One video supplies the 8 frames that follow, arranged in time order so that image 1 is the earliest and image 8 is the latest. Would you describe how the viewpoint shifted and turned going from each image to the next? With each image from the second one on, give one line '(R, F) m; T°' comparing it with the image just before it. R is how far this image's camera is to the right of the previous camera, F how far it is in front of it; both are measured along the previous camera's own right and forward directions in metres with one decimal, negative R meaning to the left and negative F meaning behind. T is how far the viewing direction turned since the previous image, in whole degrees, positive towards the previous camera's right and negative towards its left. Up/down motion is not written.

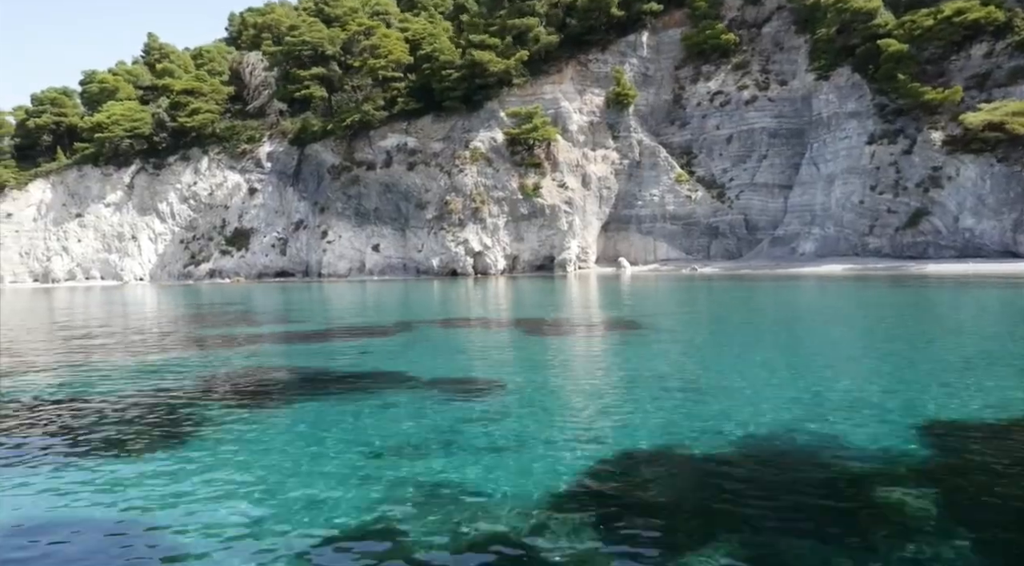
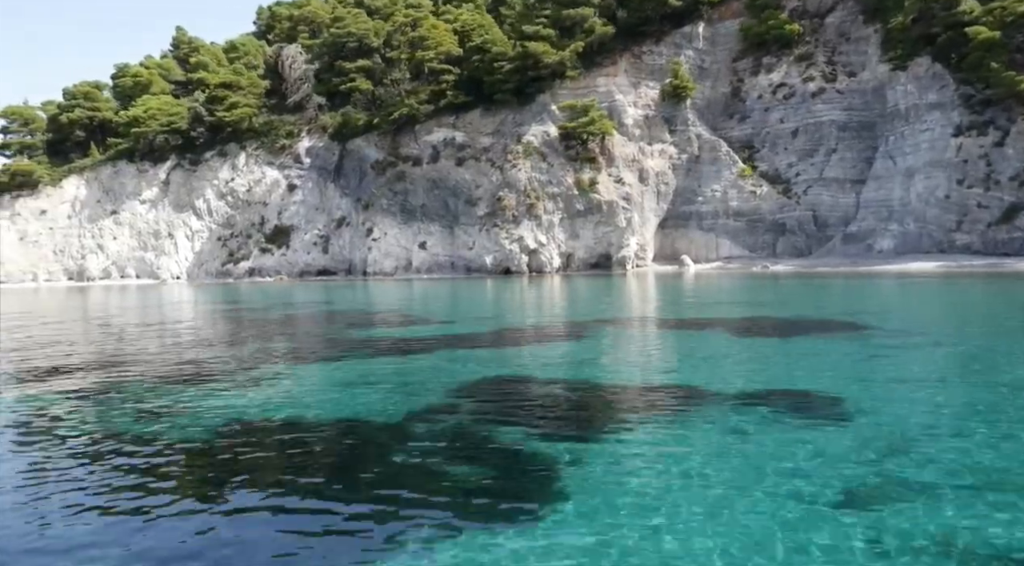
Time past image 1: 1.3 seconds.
(-2.7, +1.2) m; 0°
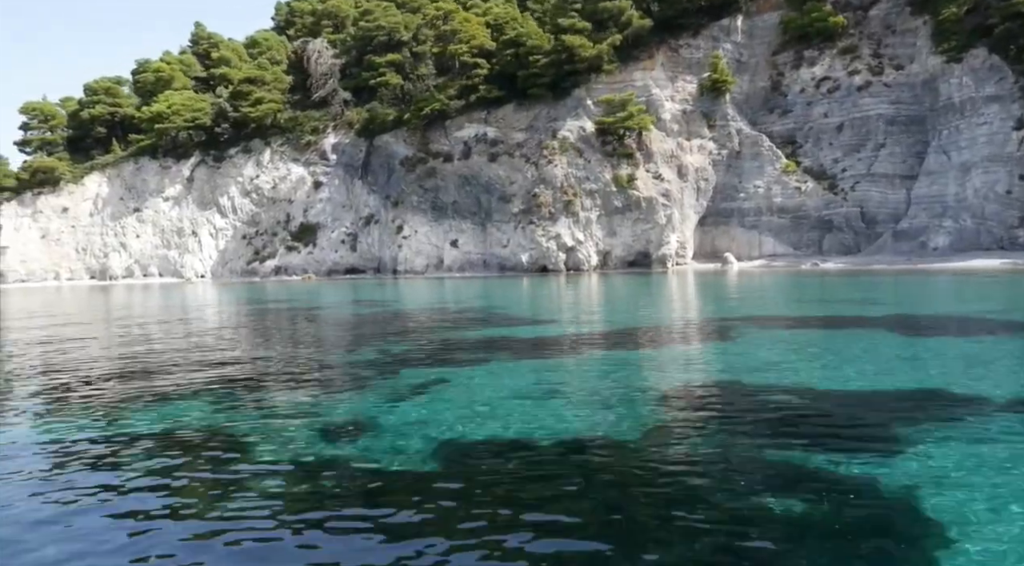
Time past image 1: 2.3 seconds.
(-1.7, +0.9) m; 0°
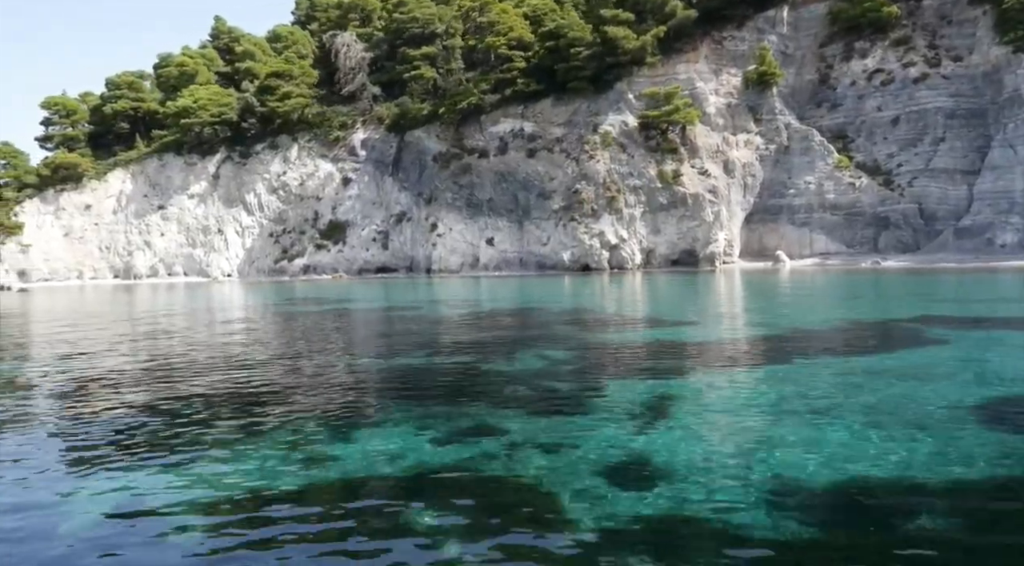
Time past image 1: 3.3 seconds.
(-1.9, +1.2) m; 0°
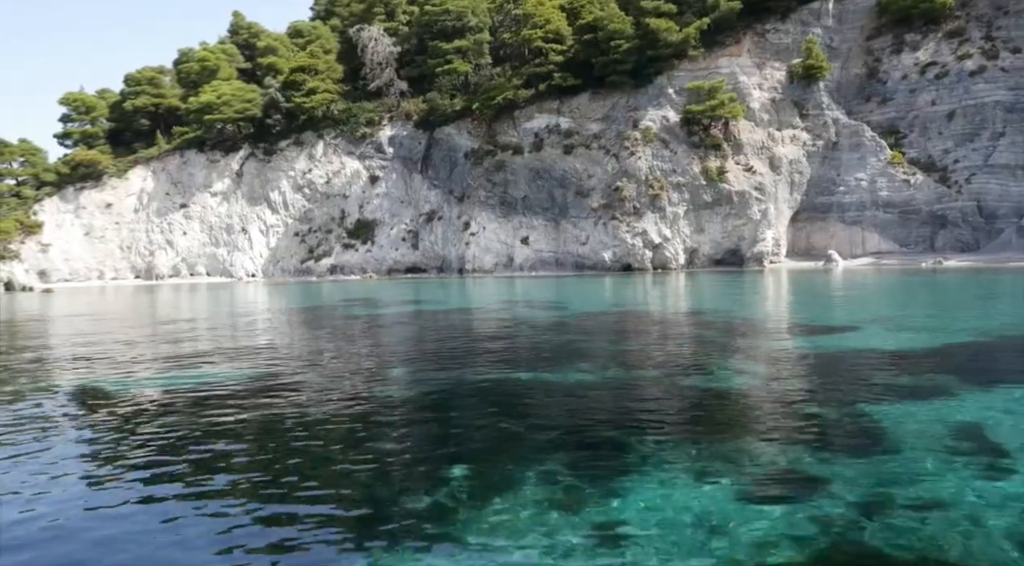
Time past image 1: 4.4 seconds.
(-1.8, +1.2) m; 0°
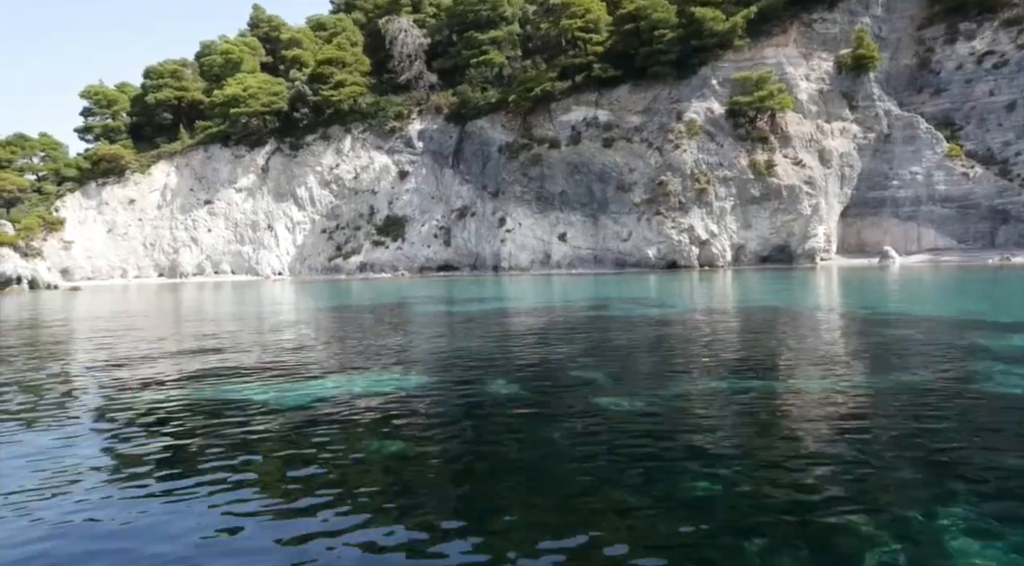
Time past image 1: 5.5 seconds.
(-1.7, +1.2) m; 0°
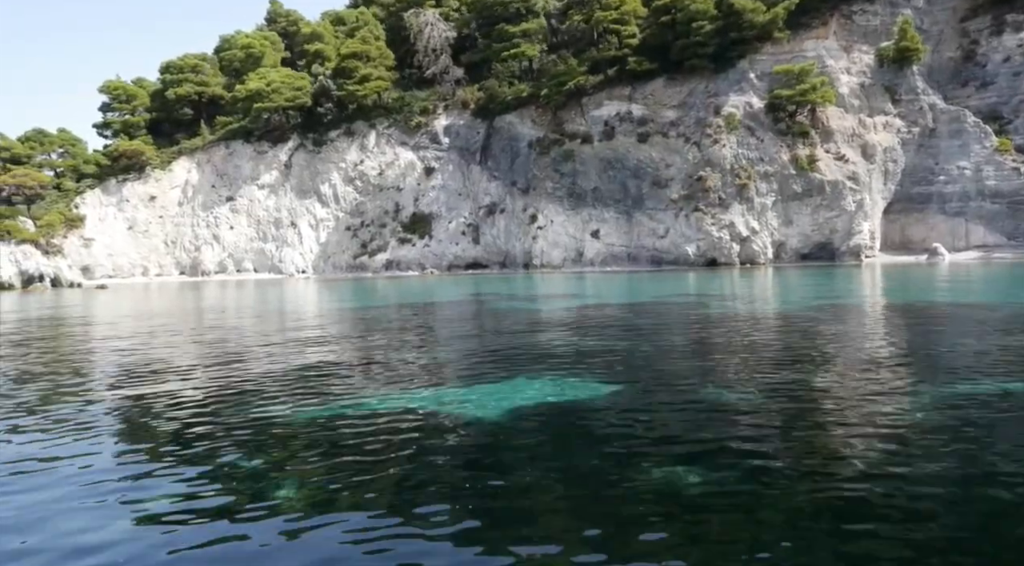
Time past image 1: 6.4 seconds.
(-1.5, +0.9) m; 0°
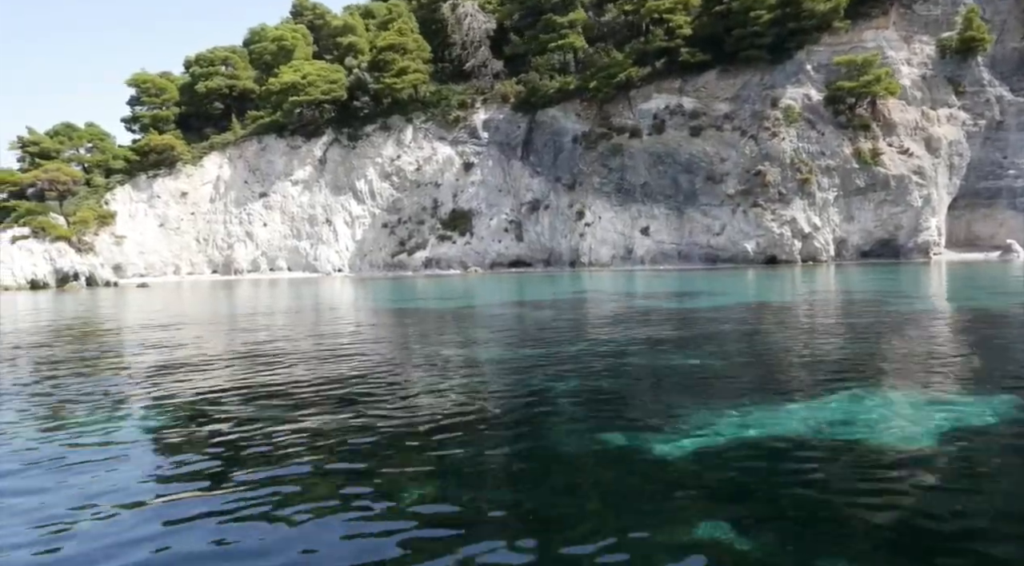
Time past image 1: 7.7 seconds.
(-2.2, +1.2) m; 0°
